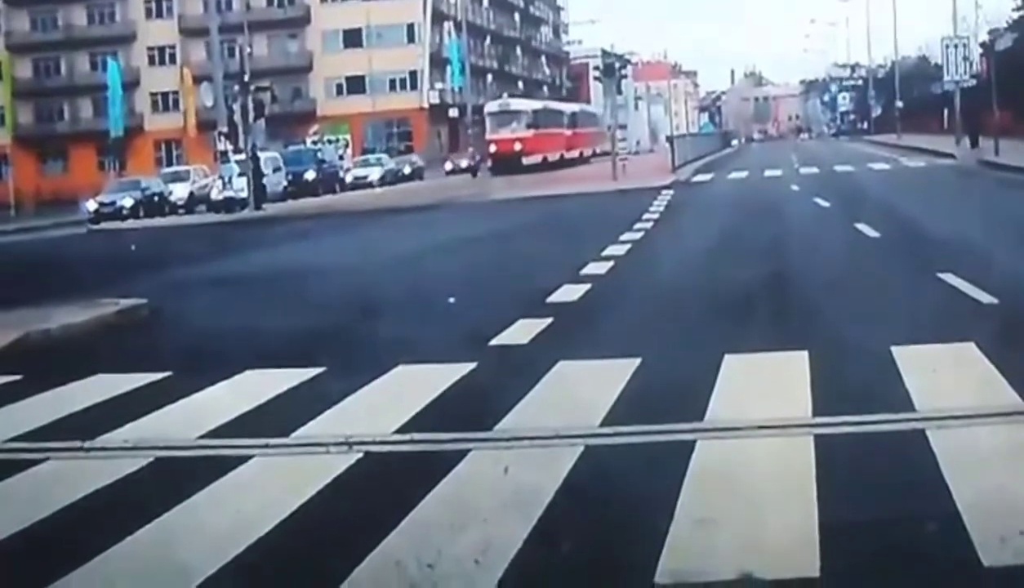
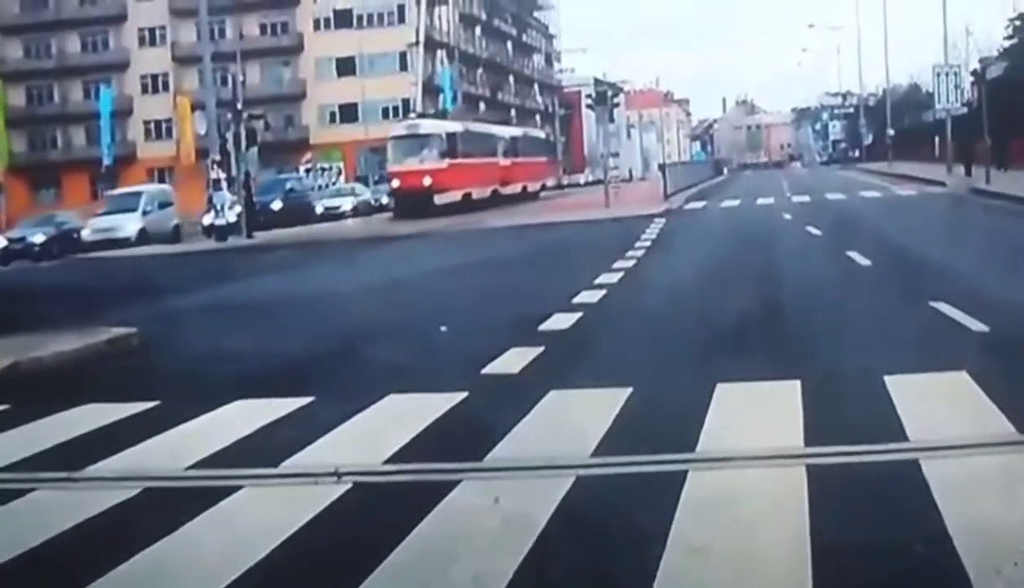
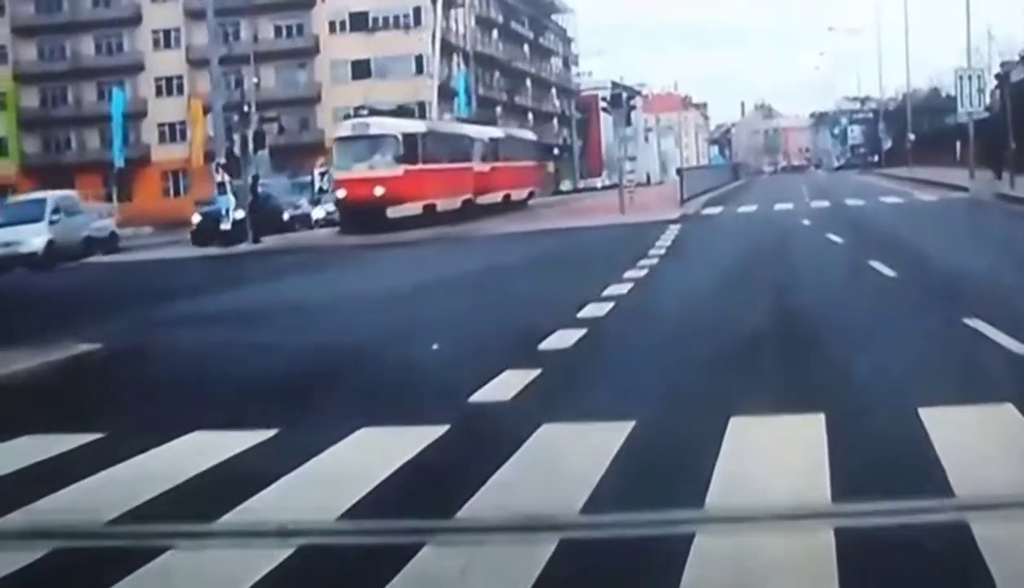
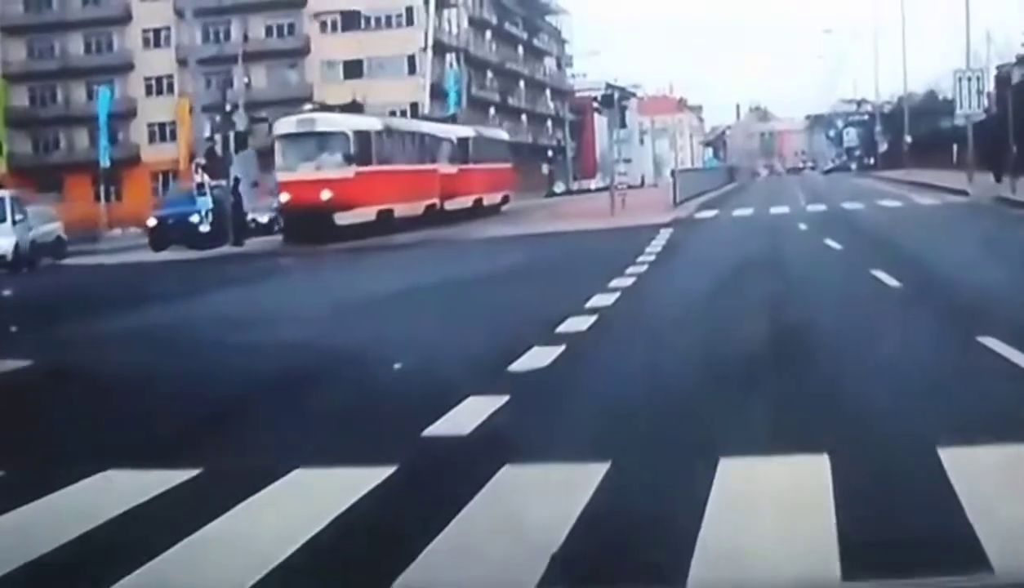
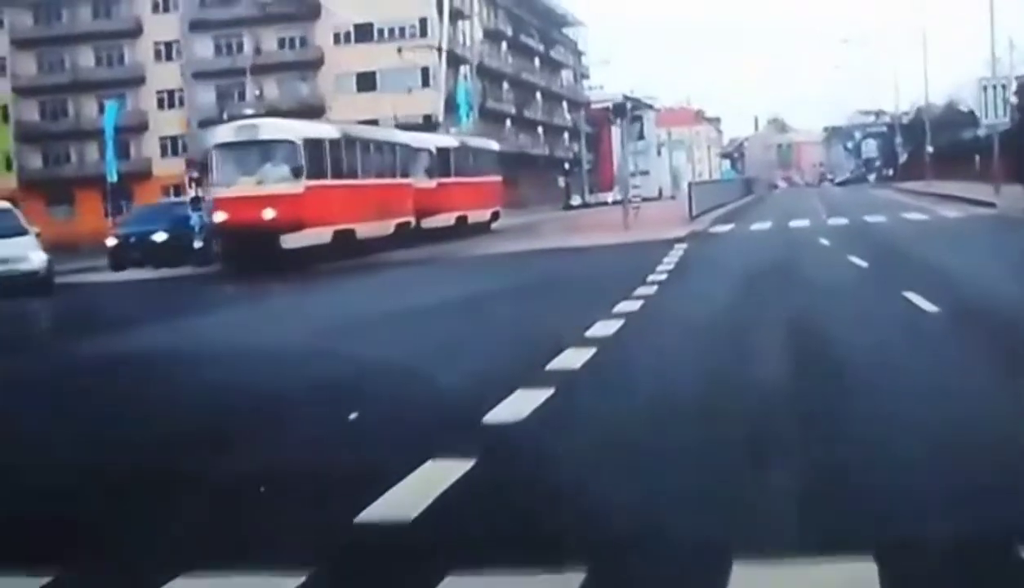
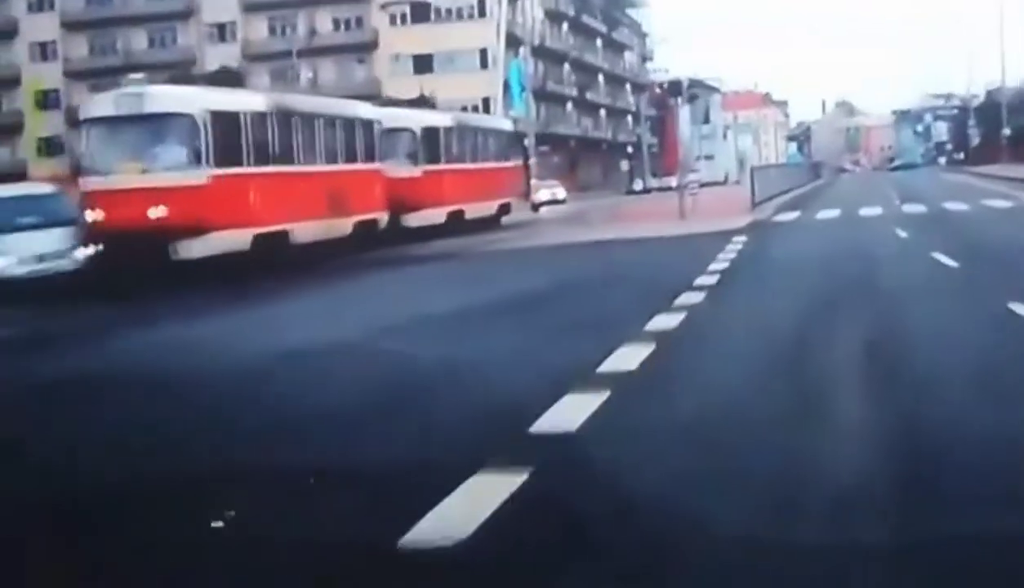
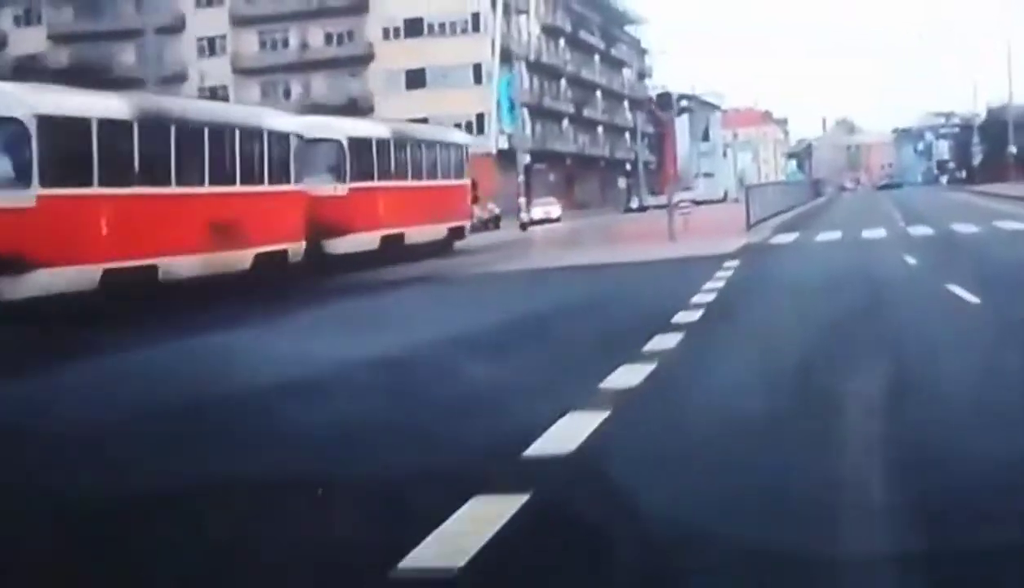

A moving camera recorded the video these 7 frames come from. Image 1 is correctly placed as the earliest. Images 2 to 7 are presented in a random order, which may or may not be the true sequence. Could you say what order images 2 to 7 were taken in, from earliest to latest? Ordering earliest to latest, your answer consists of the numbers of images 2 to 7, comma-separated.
2, 3, 4, 5, 6, 7
